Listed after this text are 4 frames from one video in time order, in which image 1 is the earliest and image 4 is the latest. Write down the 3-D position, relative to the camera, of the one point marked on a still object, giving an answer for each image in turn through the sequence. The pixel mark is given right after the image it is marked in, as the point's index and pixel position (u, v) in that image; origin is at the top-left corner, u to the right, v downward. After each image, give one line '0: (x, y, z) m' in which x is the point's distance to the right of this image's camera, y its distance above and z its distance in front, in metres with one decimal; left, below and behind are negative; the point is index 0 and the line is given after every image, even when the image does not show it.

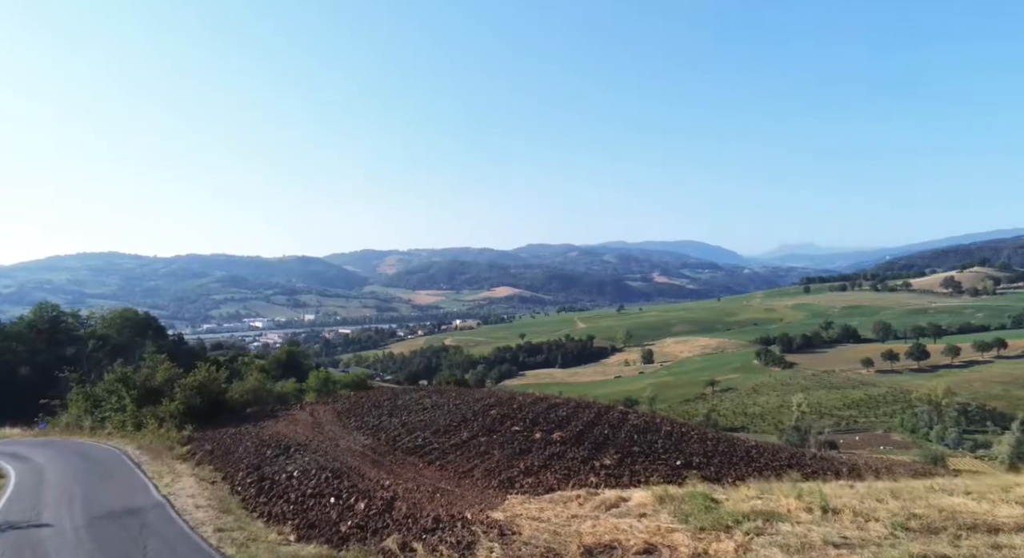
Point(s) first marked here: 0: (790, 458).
0: (+5.8, -3.7, +15.3) m
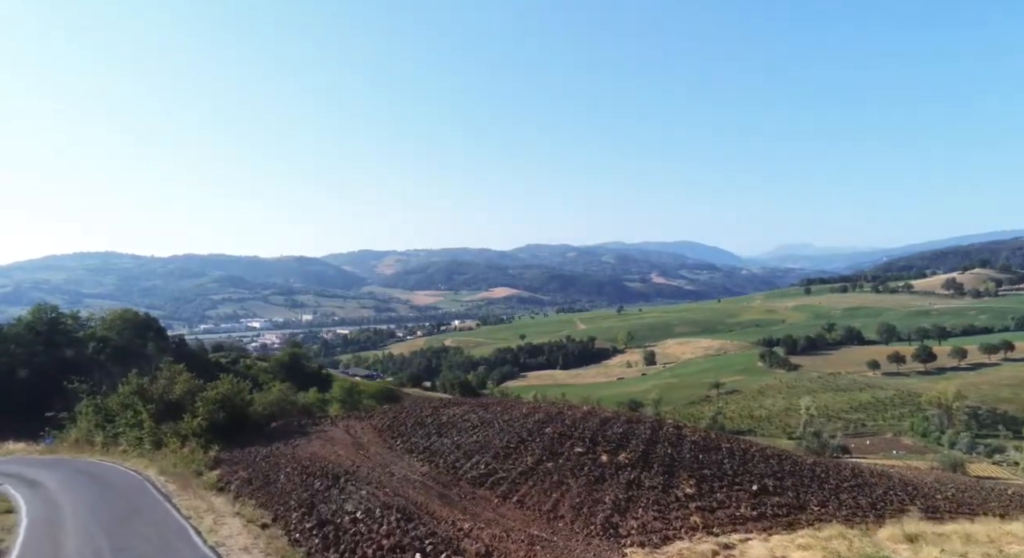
0: (+6.7, -3.8, +14.2) m
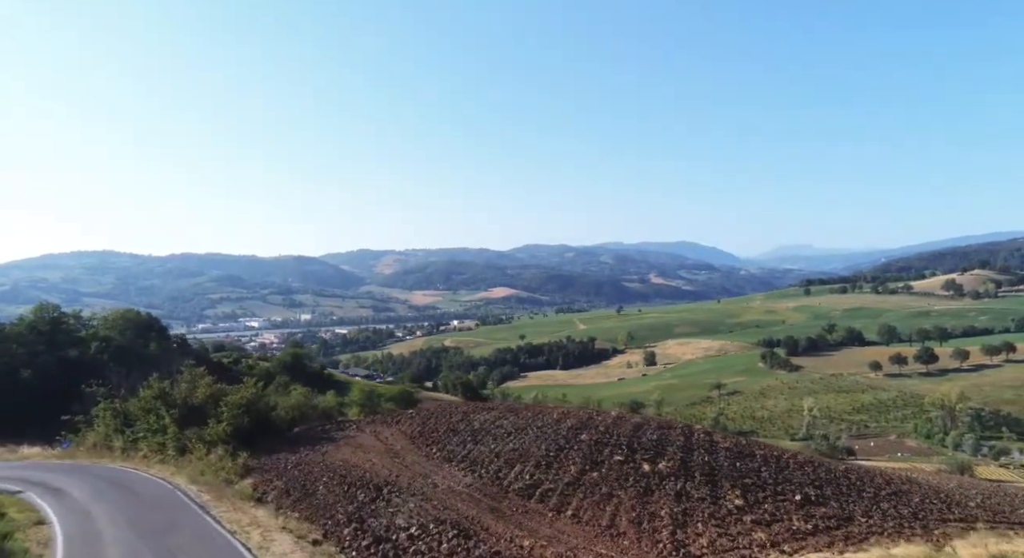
0: (+7.2, -3.9, +13.9) m
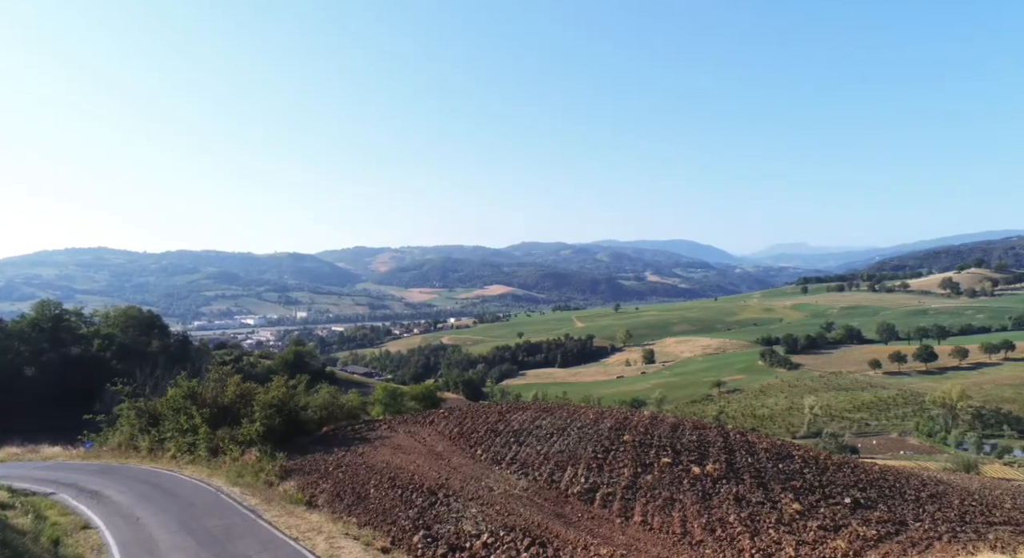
0: (+7.8, -3.9, +13.8) m
